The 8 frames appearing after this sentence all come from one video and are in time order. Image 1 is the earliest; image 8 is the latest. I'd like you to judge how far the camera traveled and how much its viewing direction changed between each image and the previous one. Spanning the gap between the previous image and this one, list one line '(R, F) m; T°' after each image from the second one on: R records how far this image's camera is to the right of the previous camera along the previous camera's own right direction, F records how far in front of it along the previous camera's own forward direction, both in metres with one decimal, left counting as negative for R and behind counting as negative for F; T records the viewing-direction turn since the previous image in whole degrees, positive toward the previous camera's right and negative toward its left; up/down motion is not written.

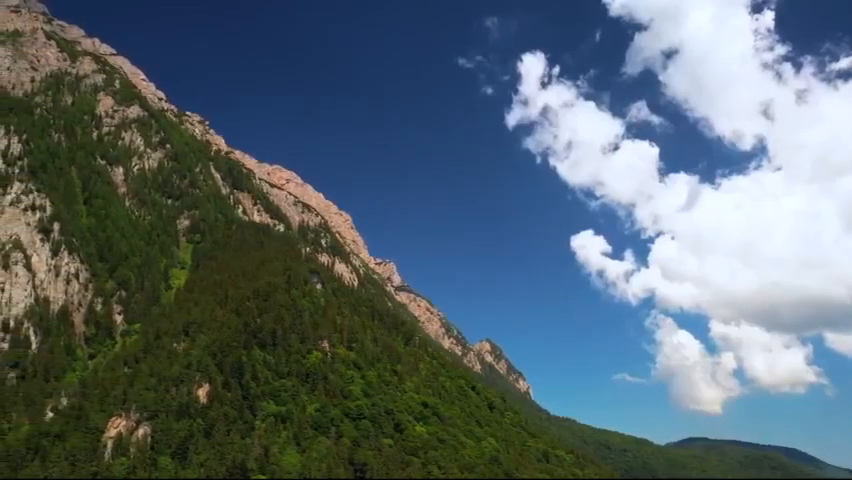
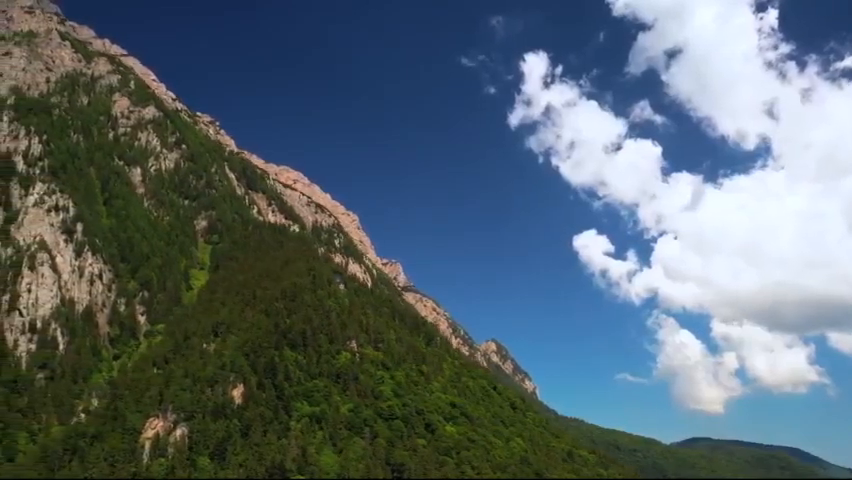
(-10.5, +0.1) m; 0°
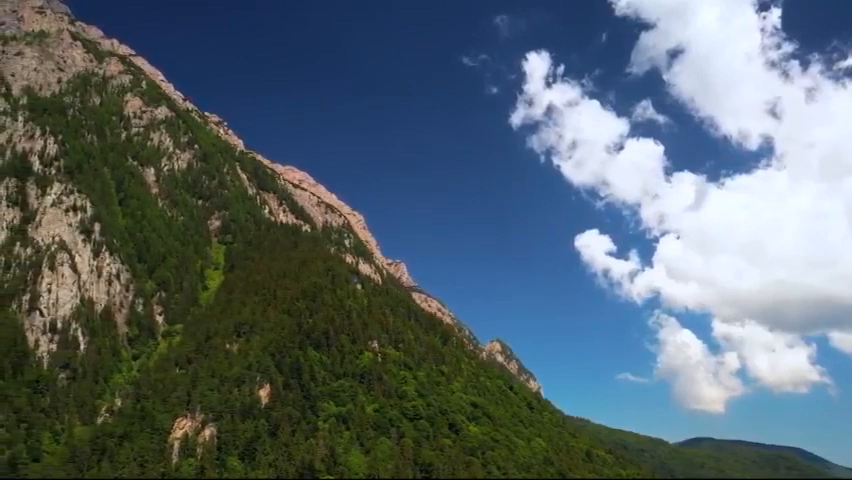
(-8.1, +0.1) m; 0°
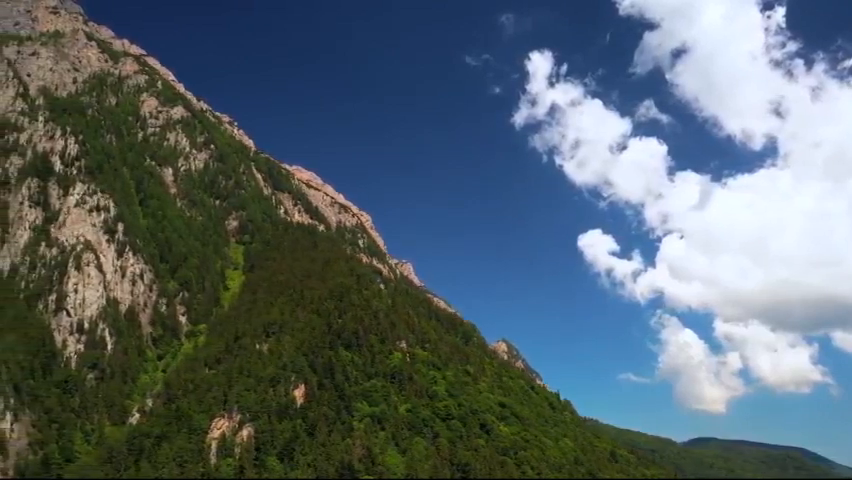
(-10.5, 0.0) m; 0°
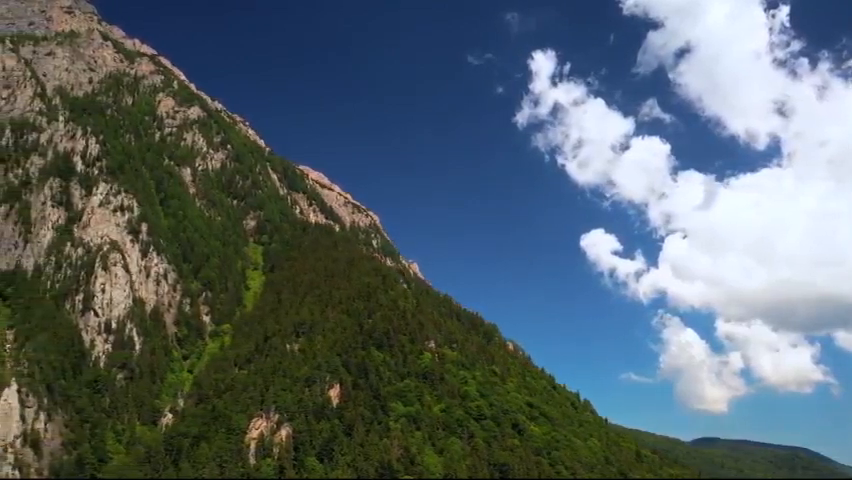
(-10.8, +0.1) m; 0°
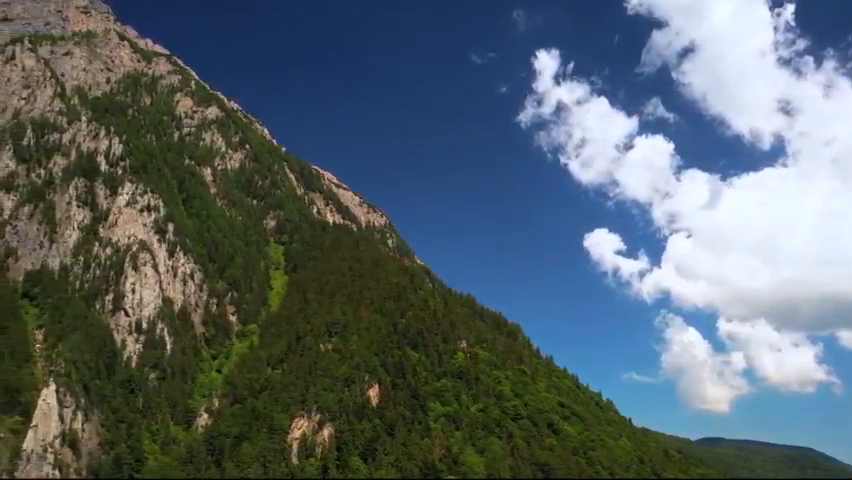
(-11.8, 0.0) m; 0°
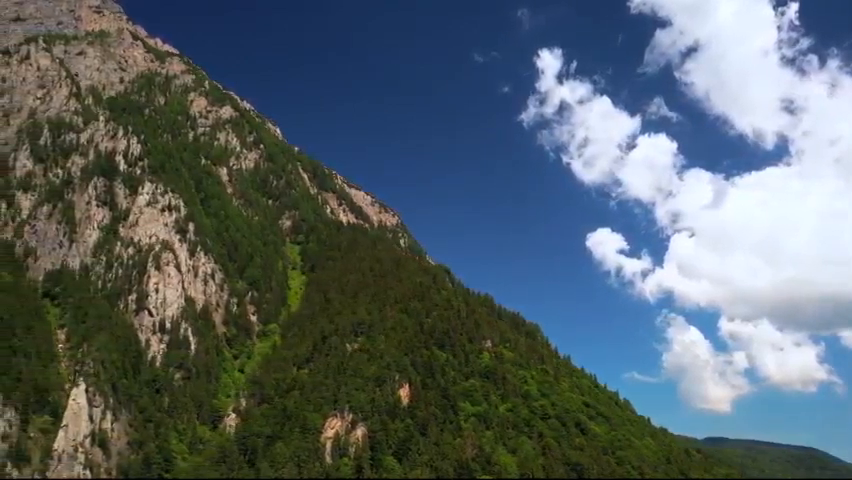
(-9.2, +0.1) m; 0°
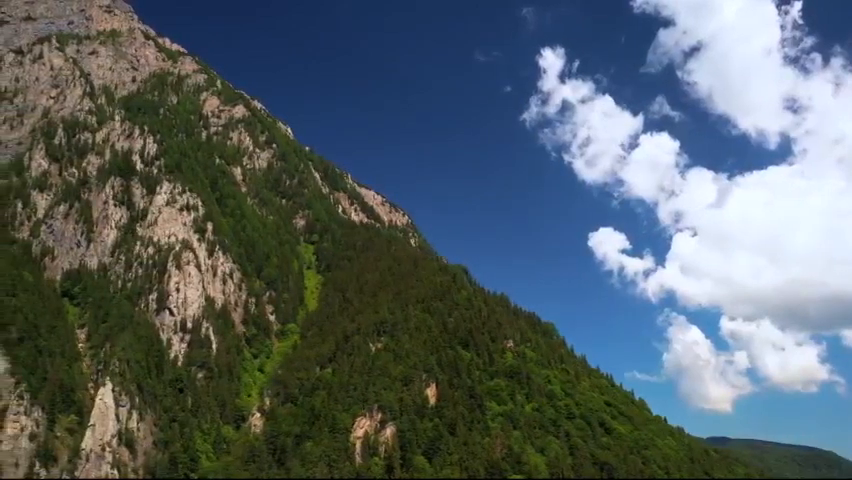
(-8.3, 0.0) m; 0°
